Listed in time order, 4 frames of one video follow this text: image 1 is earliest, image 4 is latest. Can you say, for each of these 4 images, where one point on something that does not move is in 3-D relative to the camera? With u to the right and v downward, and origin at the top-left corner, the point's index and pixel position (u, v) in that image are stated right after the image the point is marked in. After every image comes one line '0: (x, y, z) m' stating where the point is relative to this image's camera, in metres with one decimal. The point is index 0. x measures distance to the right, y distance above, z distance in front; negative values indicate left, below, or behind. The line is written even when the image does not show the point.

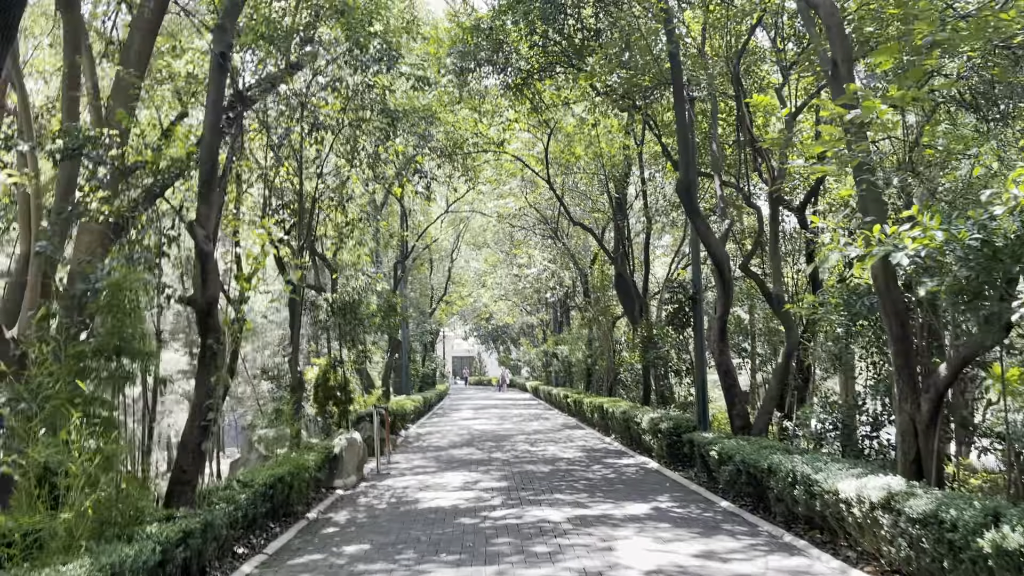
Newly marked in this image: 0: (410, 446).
0: (-2.1, -3.3, +18.0) m
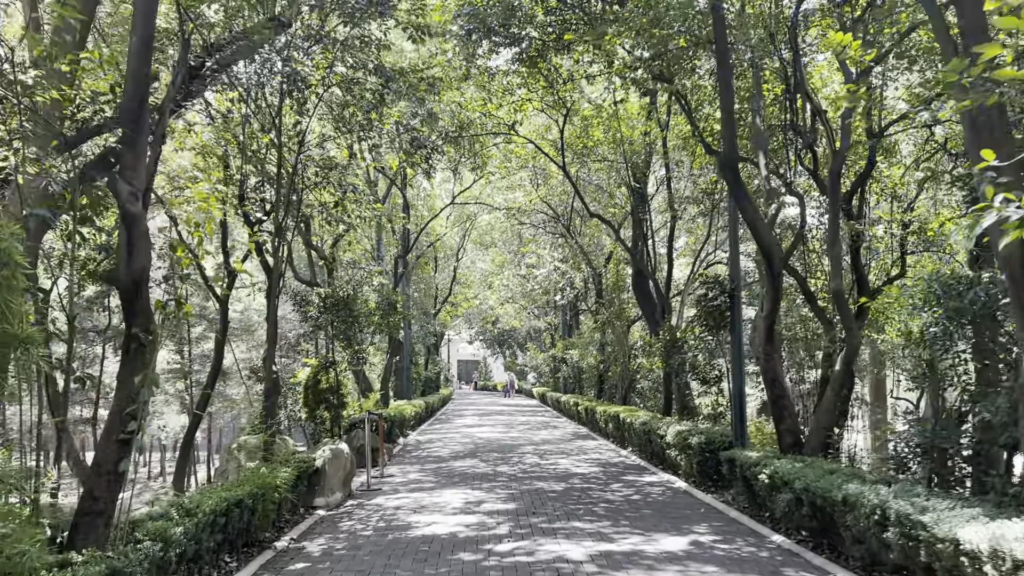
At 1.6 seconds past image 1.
0: (-2.0, -3.2, +16.4) m
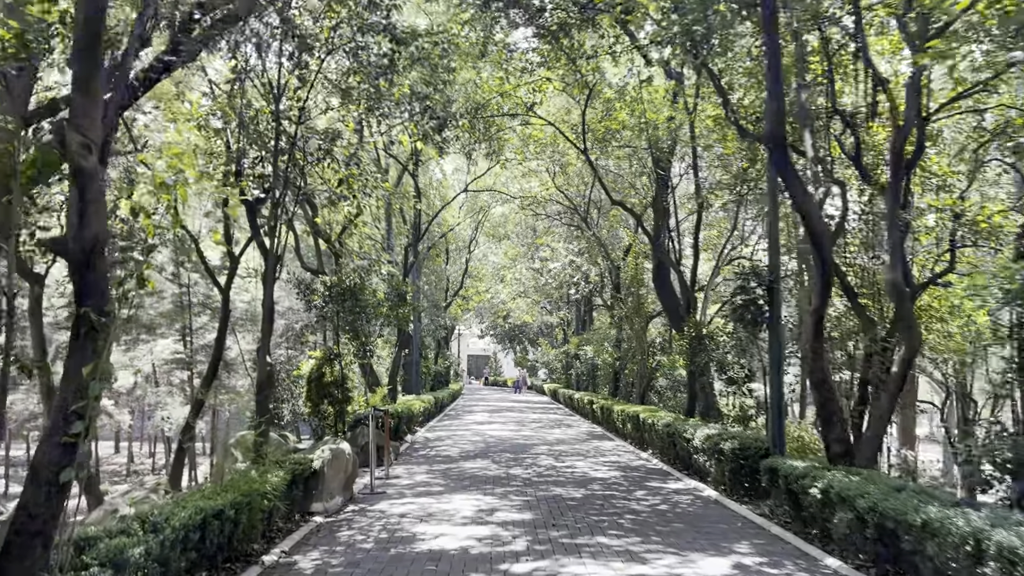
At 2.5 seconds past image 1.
0: (-1.7, -3.0, +15.5) m
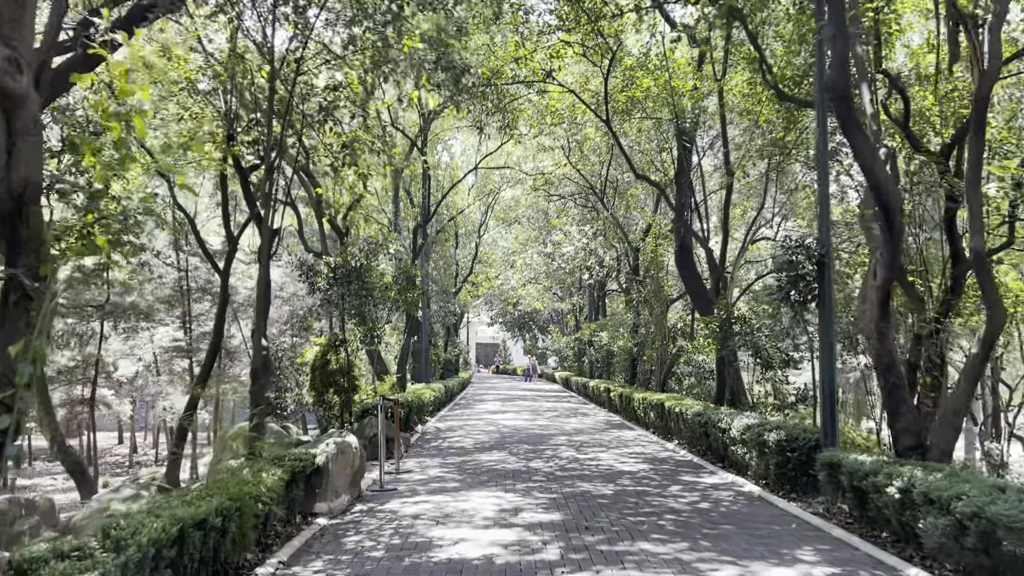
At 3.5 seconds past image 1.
0: (-1.4, -2.7, +14.6) m
